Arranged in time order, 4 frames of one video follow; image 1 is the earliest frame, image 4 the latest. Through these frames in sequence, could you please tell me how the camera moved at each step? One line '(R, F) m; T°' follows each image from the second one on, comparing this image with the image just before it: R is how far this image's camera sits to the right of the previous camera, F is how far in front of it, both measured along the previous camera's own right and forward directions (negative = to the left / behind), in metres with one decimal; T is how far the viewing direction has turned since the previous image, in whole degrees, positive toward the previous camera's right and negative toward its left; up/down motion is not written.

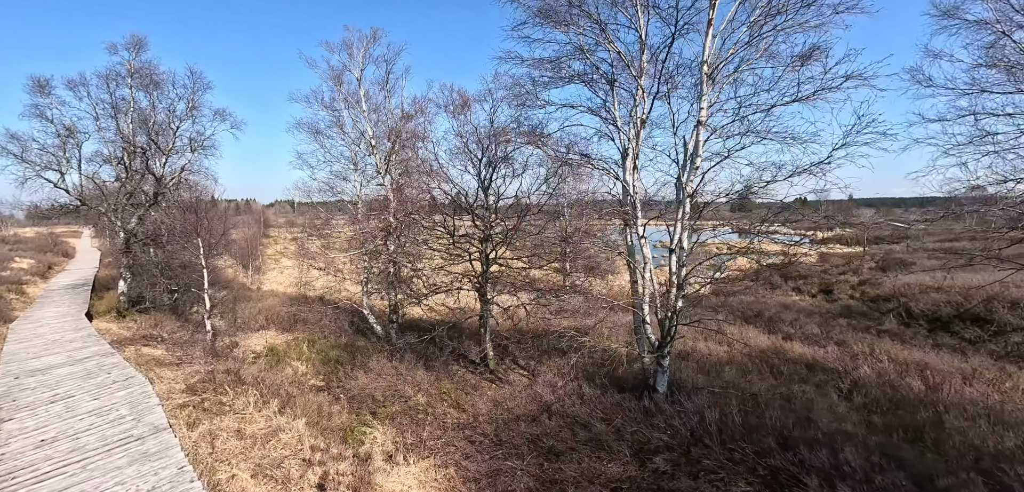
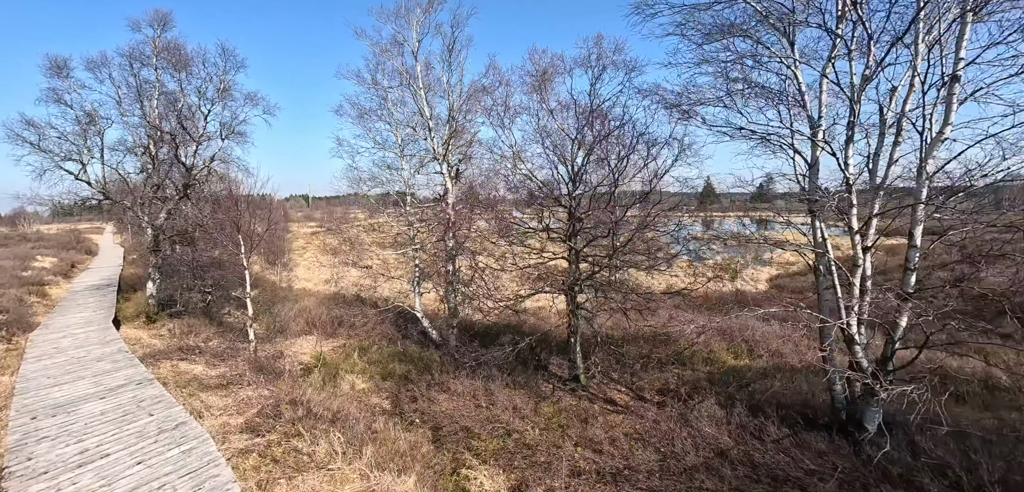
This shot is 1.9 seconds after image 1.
(-1.4, +1.5) m; -1°
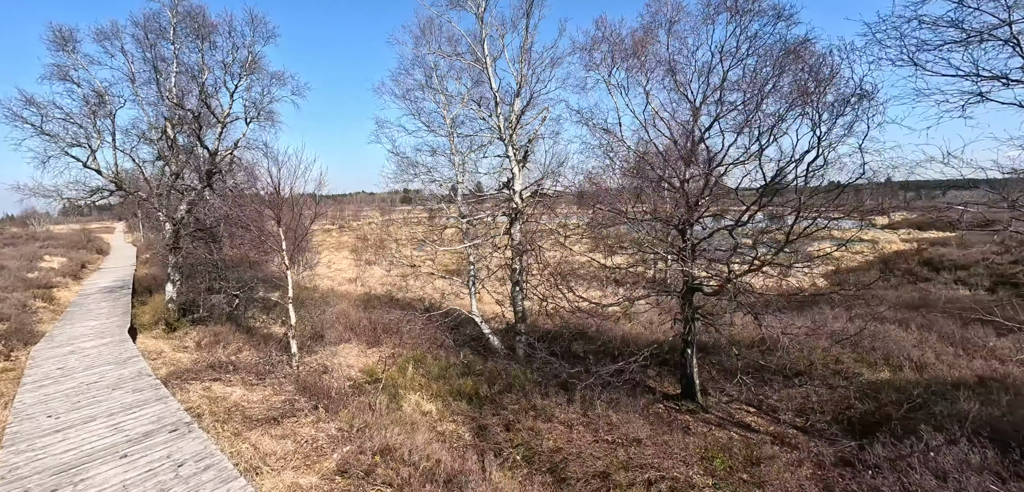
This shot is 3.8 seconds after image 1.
(-1.4, +1.6) m; -1°
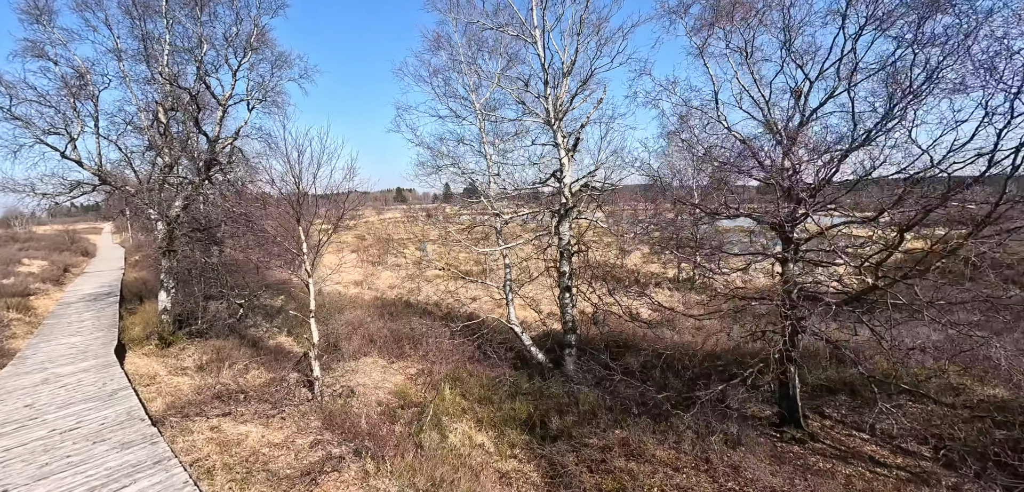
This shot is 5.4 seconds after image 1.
(-1.0, +1.2) m; +1°
